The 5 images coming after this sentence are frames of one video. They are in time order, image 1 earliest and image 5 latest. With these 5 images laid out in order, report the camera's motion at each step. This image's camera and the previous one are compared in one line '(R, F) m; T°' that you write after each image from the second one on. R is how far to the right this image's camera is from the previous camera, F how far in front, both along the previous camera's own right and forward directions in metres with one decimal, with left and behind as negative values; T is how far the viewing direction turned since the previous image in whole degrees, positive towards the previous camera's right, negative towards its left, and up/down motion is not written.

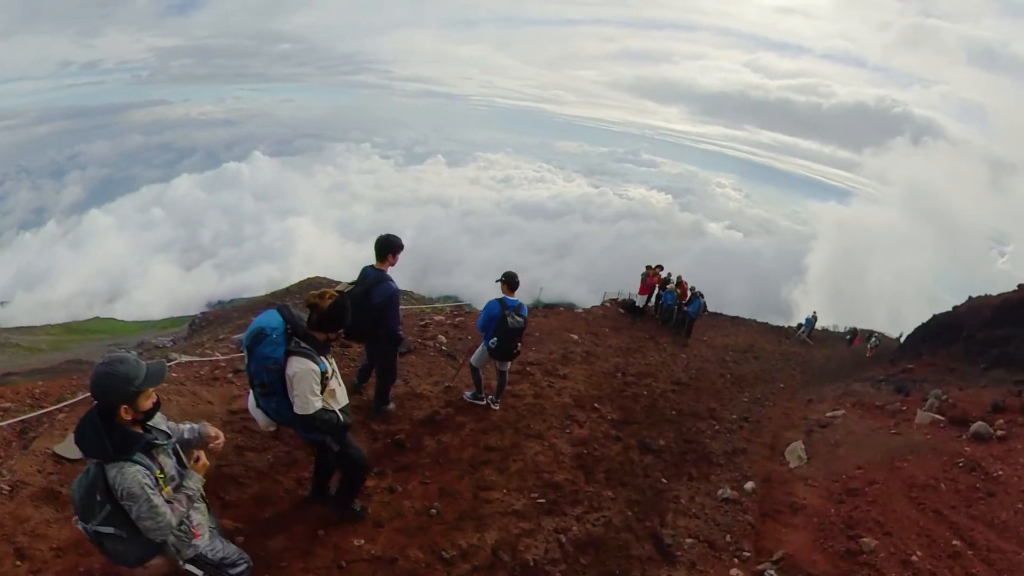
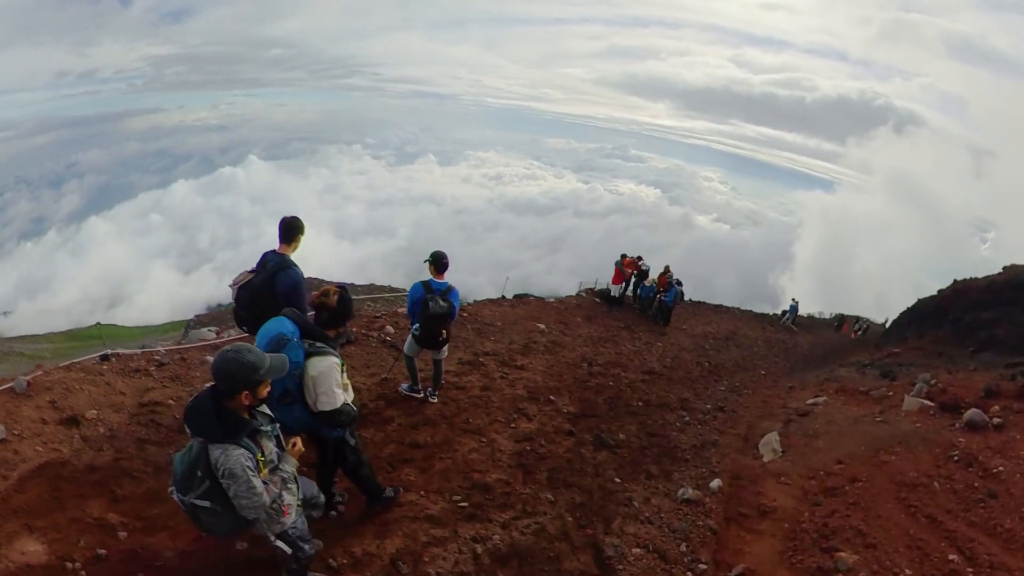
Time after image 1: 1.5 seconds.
(+0.6, +0.9) m; +1°
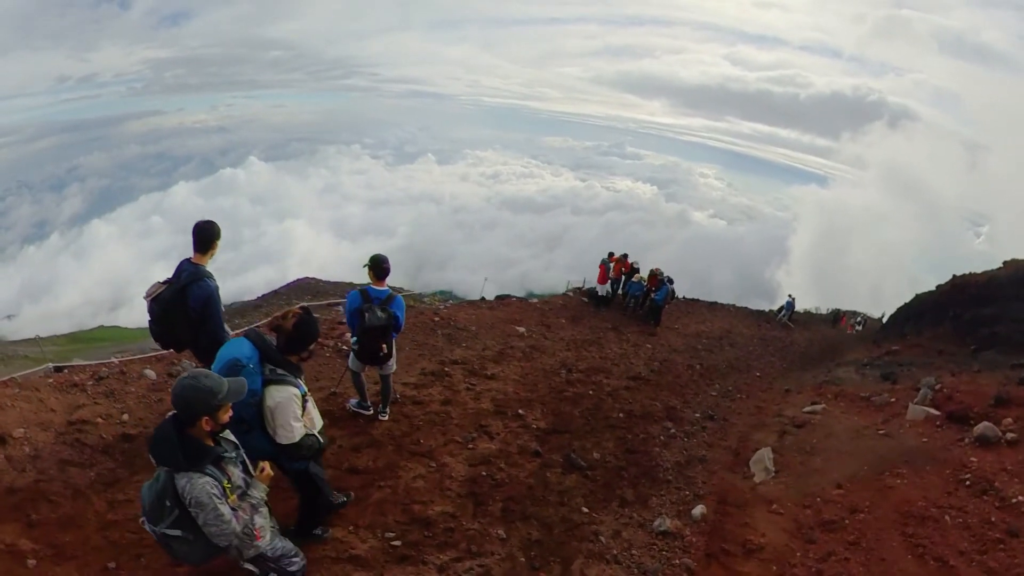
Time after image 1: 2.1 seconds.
(+0.4, +0.7) m; 0°
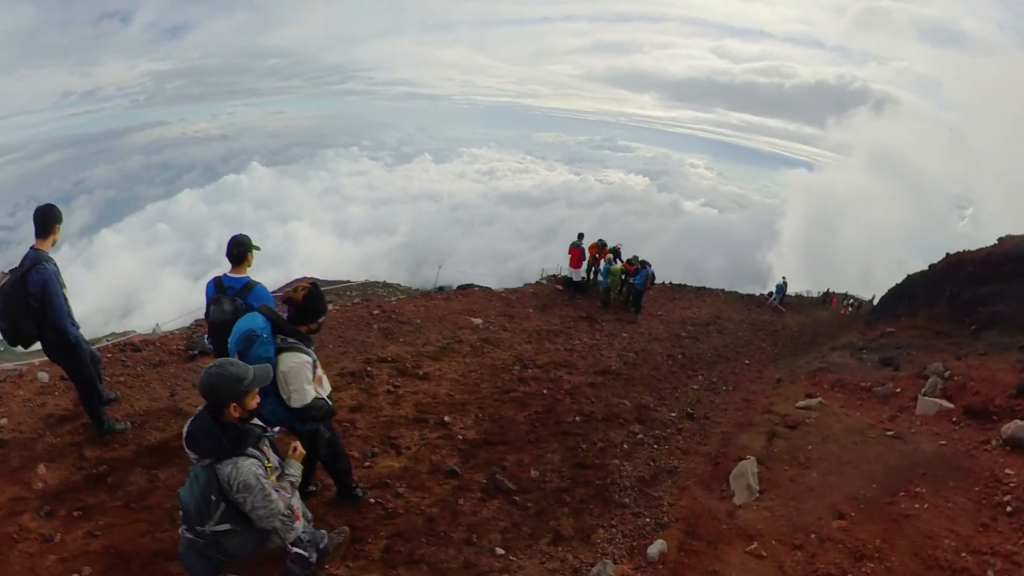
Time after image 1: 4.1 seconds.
(+0.7, +1.4) m; +1°
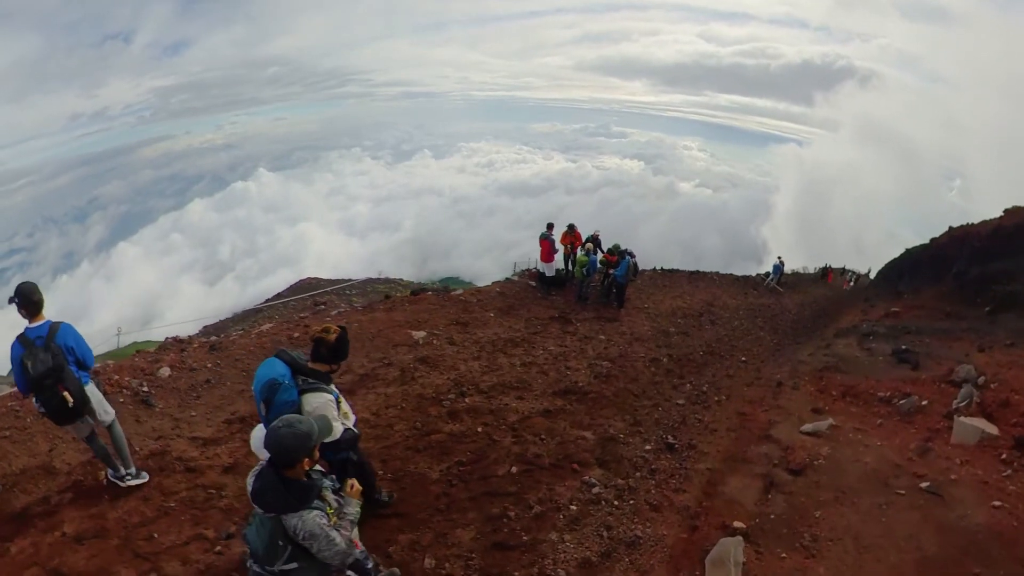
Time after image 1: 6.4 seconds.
(+0.8, +1.7) m; 0°
